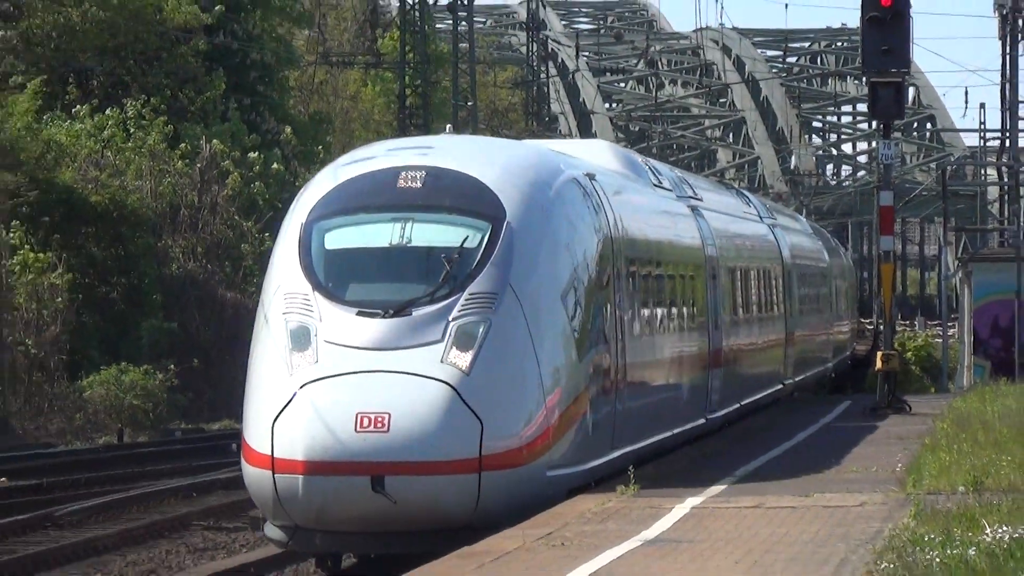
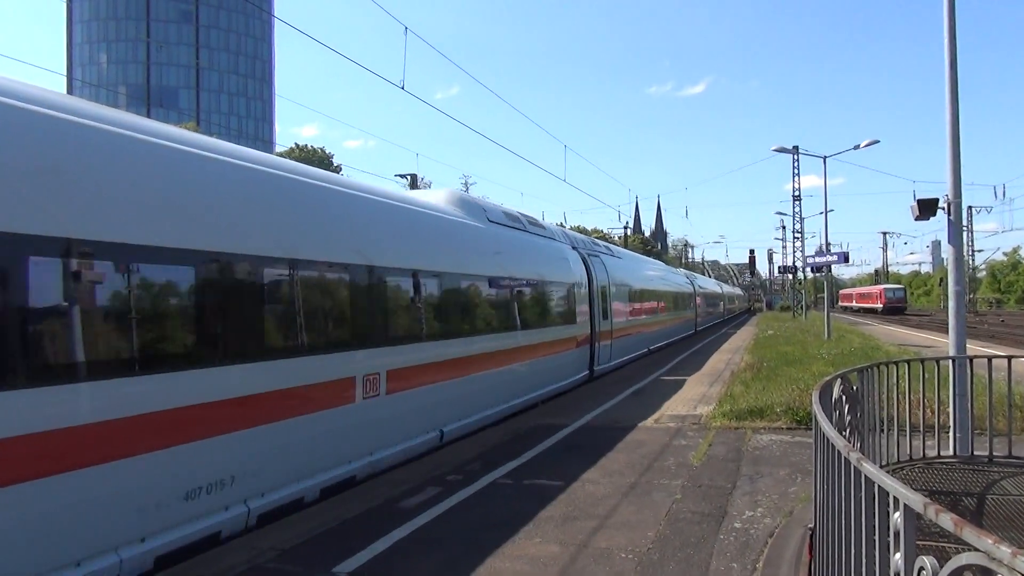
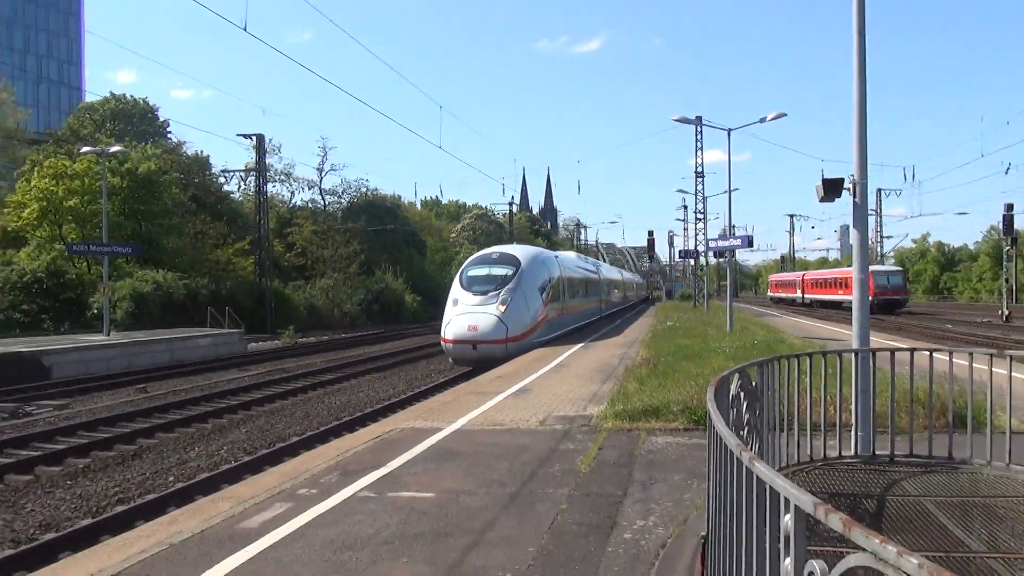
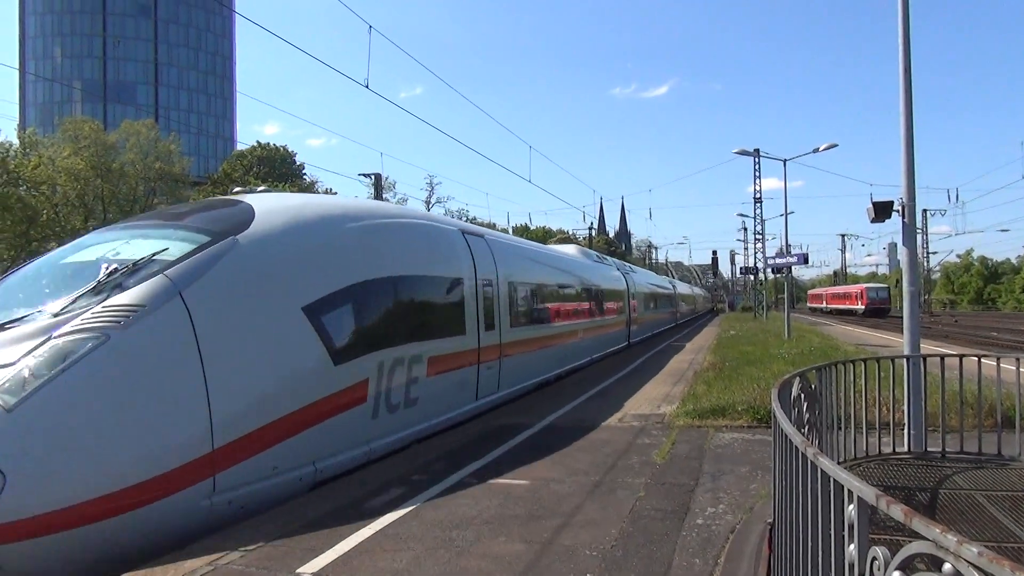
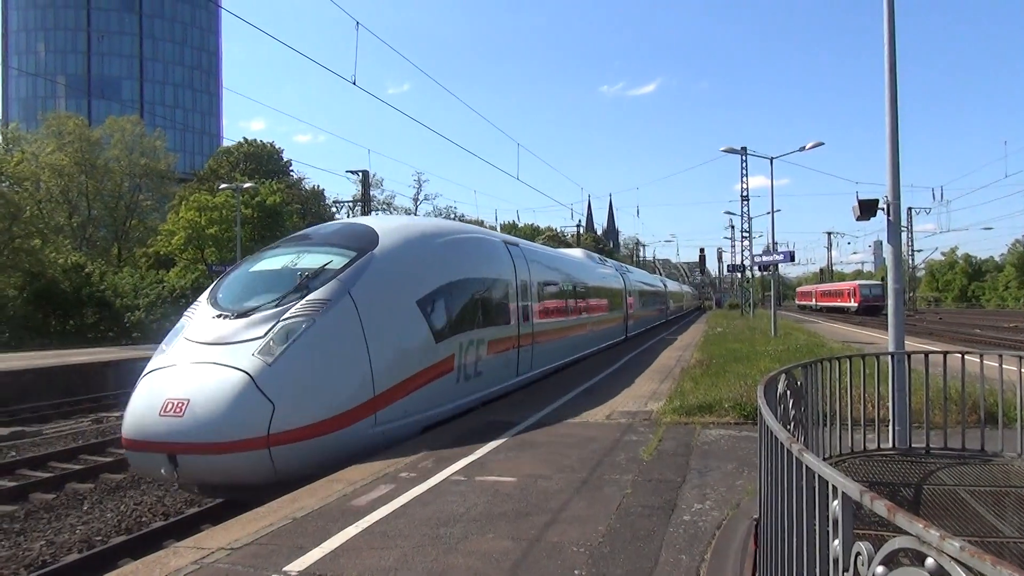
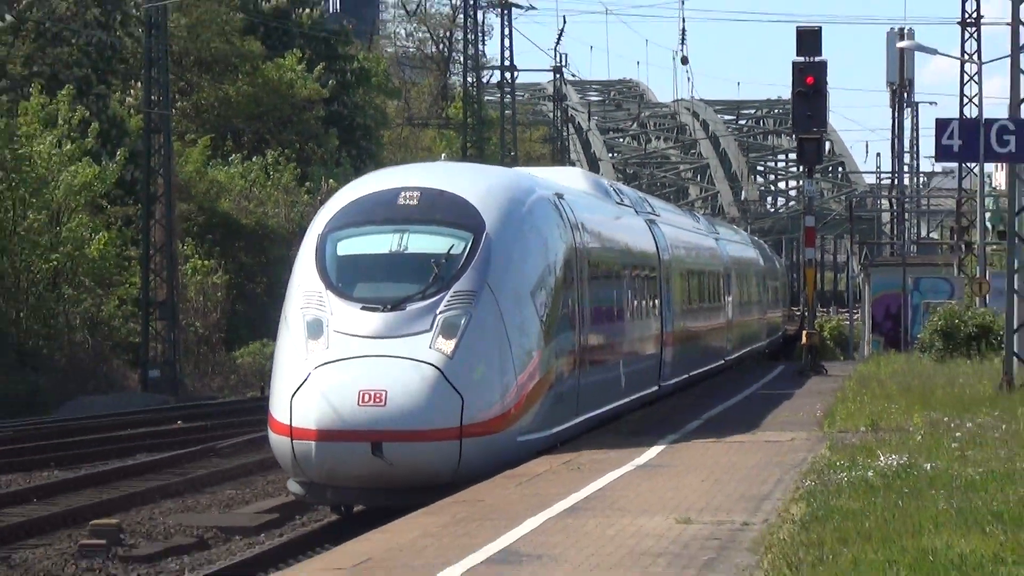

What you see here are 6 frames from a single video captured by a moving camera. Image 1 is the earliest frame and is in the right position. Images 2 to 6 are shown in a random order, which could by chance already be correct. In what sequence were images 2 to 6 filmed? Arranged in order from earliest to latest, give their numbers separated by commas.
6, 3, 5, 4, 2
